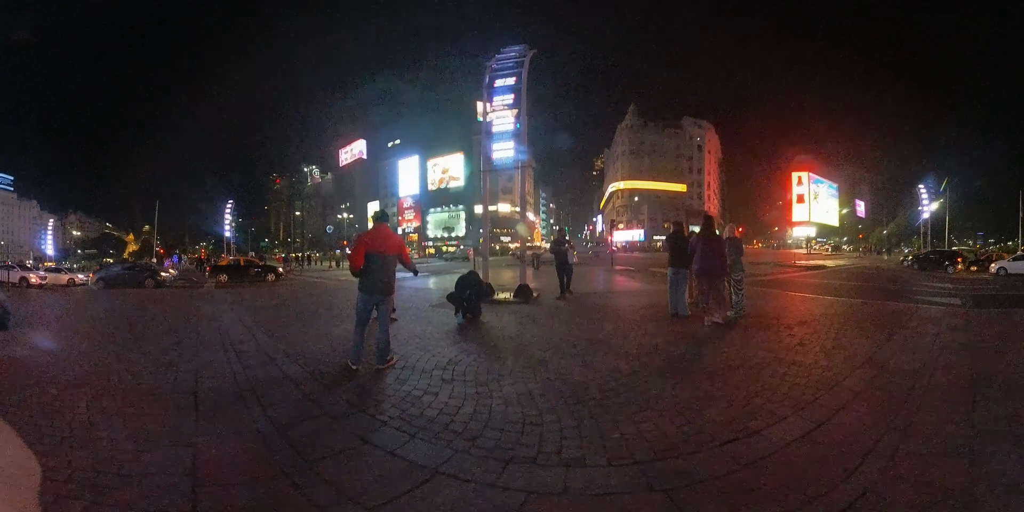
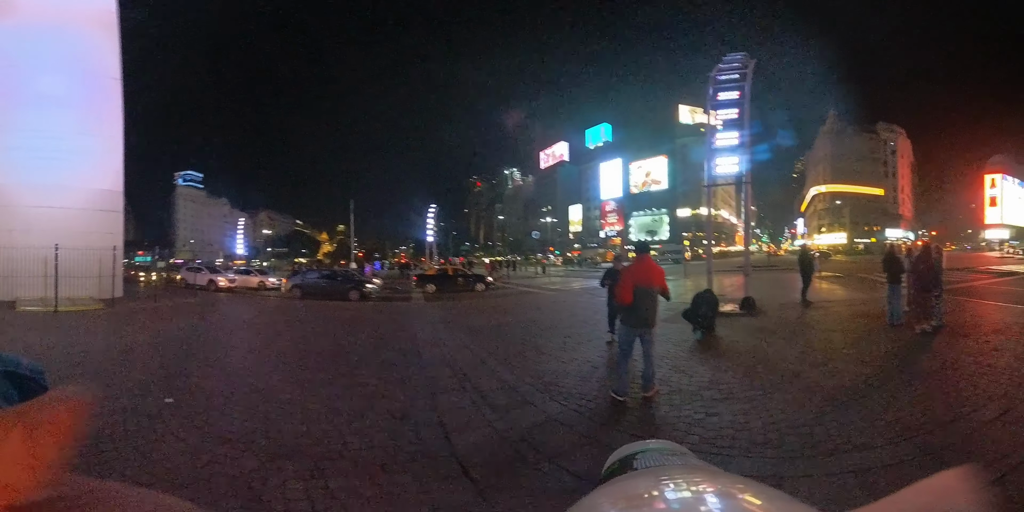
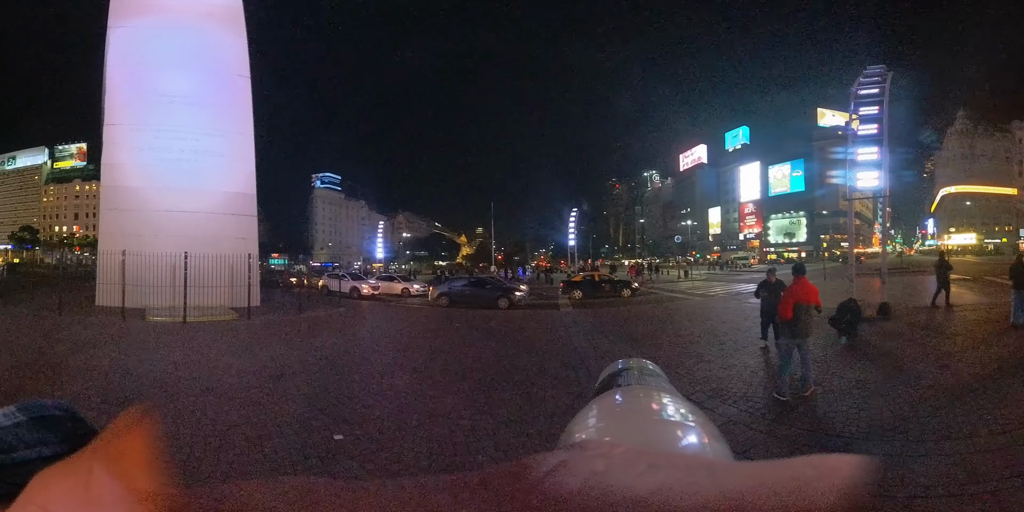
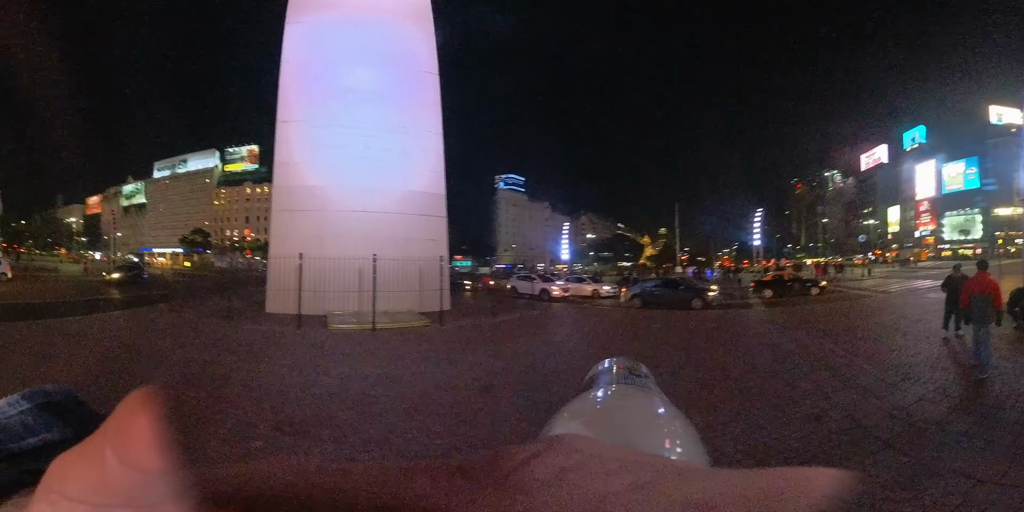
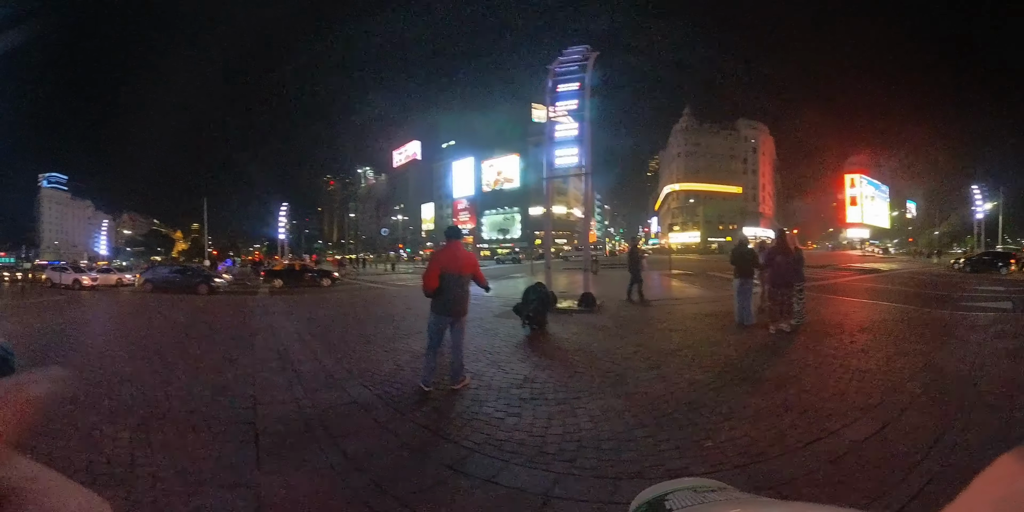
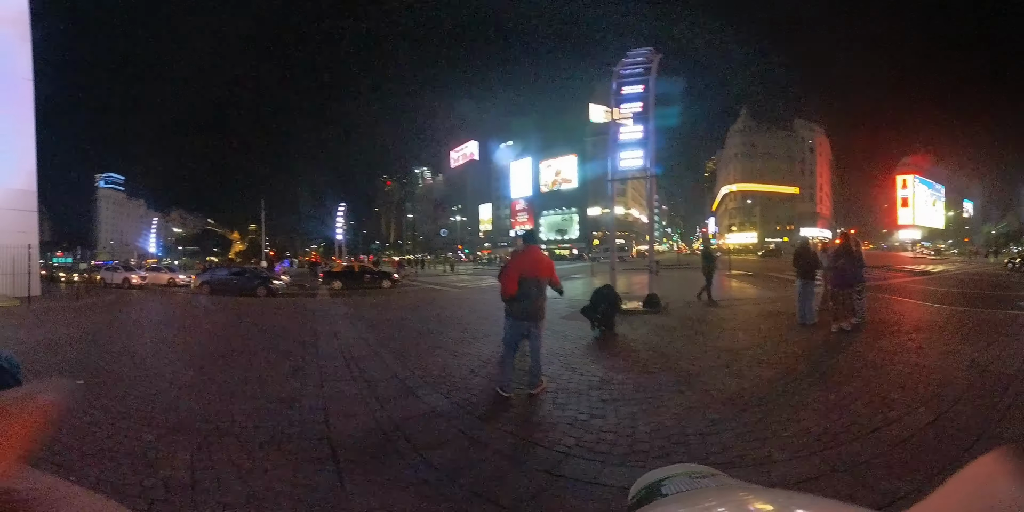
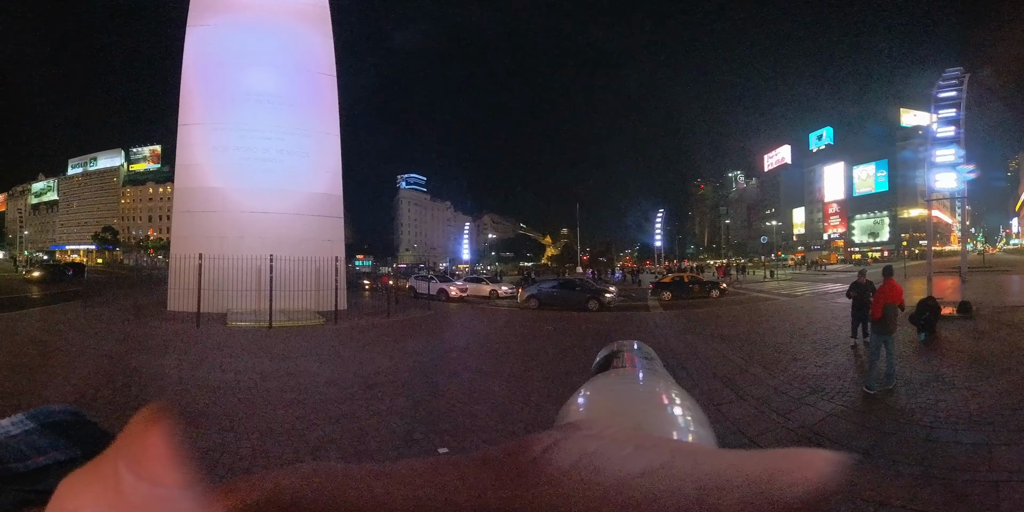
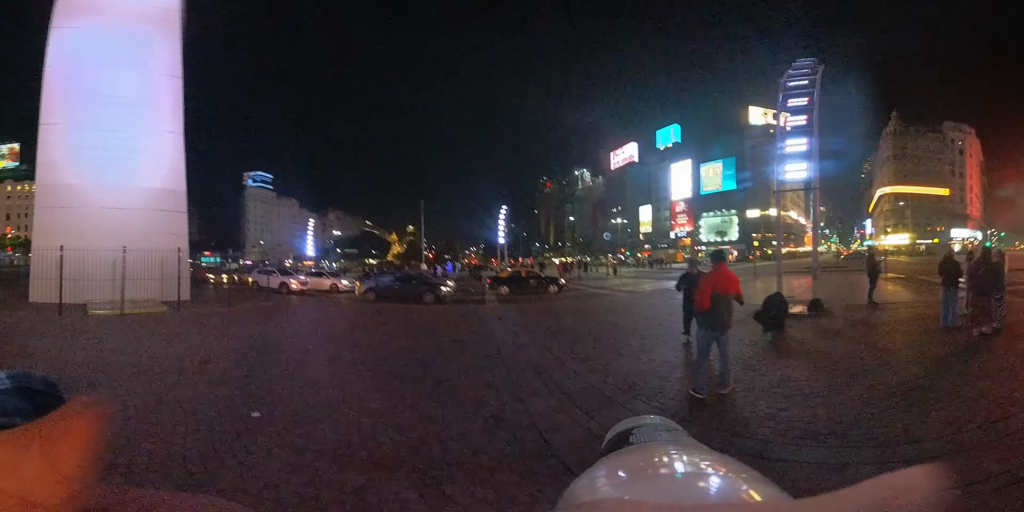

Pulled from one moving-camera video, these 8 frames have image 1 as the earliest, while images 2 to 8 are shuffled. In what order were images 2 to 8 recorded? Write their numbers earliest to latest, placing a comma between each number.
5, 6, 2, 8, 3, 7, 4
